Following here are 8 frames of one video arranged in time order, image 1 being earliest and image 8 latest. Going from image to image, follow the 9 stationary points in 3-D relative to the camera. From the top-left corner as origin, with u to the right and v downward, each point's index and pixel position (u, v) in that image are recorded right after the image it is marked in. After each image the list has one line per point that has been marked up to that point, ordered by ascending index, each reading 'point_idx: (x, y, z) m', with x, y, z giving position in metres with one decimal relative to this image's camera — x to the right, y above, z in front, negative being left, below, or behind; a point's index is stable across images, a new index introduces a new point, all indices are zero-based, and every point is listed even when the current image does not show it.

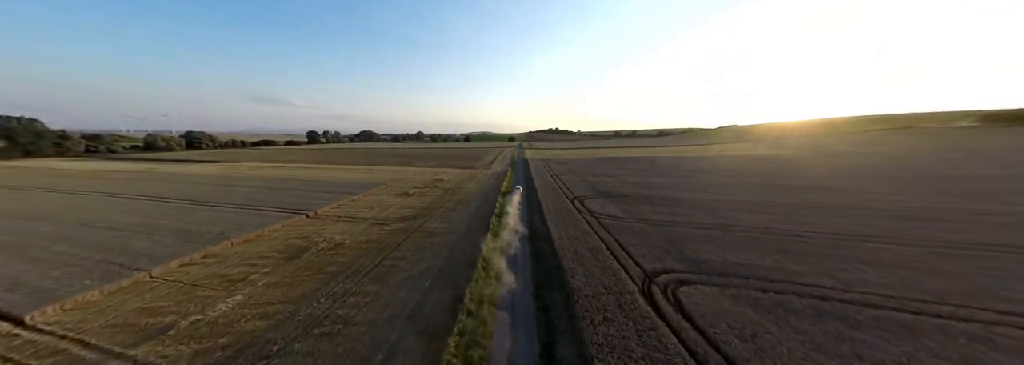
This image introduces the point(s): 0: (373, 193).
0: (-7.2, -1.2, +12.2) m
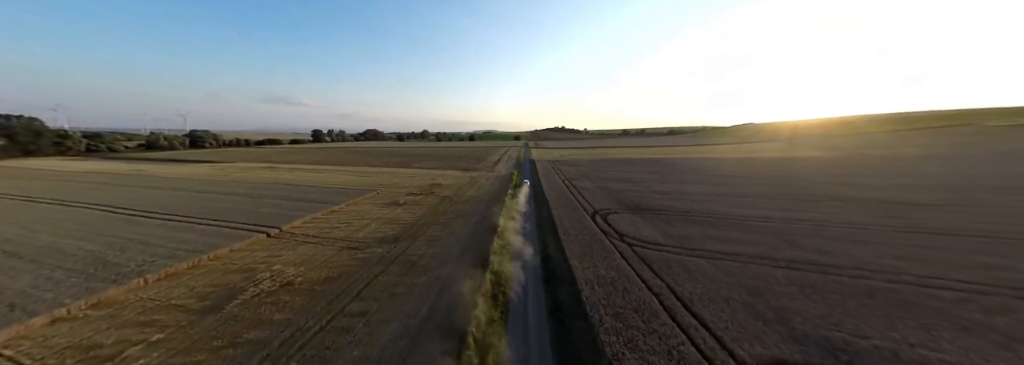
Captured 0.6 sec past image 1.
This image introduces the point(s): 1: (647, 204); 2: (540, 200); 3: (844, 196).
0: (-6.9, -1.5, +10.7) m
1: (+5.5, -1.7, +9.3) m
2: (+1.6, -1.3, +11.5) m
3: (+15.2, -1.3, +10.2) m
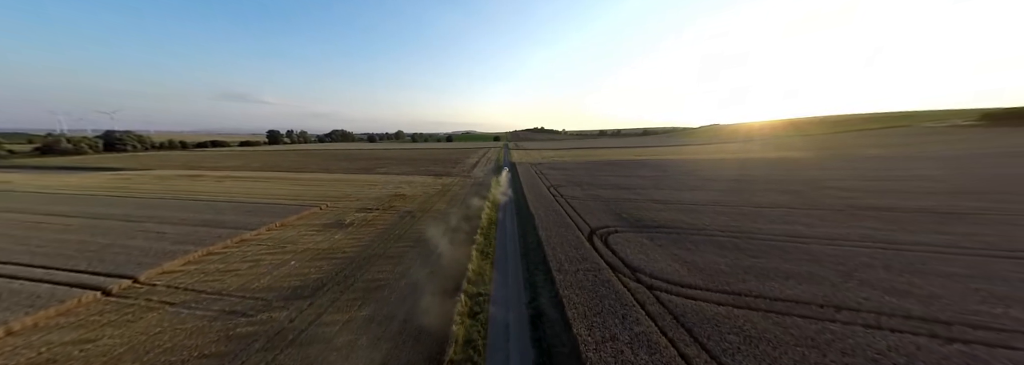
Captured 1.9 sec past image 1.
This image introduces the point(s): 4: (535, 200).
0: (-7.7, -2.1, +8.4) m
1: (+4.7, -2.0, +8.0) m
2: (+0.7, -1.7, +9.9) m
3: (+14.3, -1.4, +9.7) m
4: (+1.3, -1.4, +11.8) m
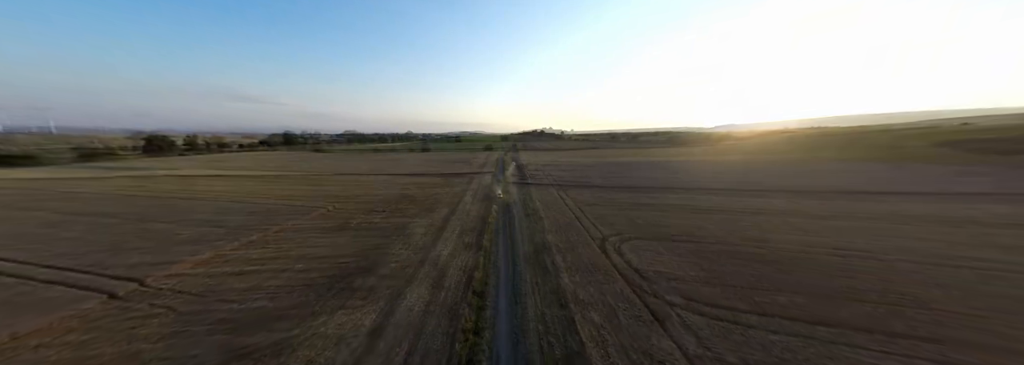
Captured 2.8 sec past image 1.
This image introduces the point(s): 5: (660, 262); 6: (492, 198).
0: (-7.0, -2.9, +7.5) m
1: (+5.4, -3.0, +6.7) m
2: (+1.4, -2.7, +8.7) m
3: (+15.0, -2.6, +8.0) m
4: (+2.1, -2.4, +10.6) m
5: (+5.4, -2.7, +8.3) m
6: (-1.6, -1.1, +17.6) m
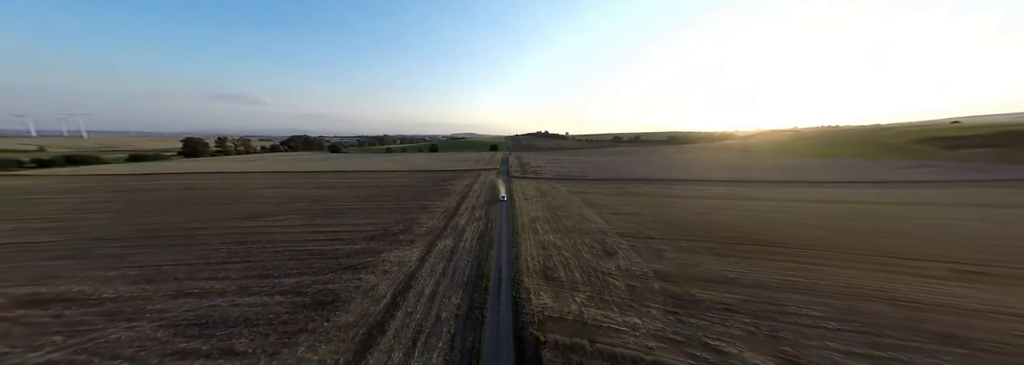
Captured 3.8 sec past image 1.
0: (-7.0, -2.2, +10.5) m
1: (+5.3, -2.3, +9.4) m
2: (+1.4, -1.9, +11.5) m
3: (+15.0, -1.9, +10.5) m
4: (+2.1, -1.7, +13.4) m
5: (+5.4, -2.0, +11.1) m
6: (-1.5, -0.4, +20.5) m
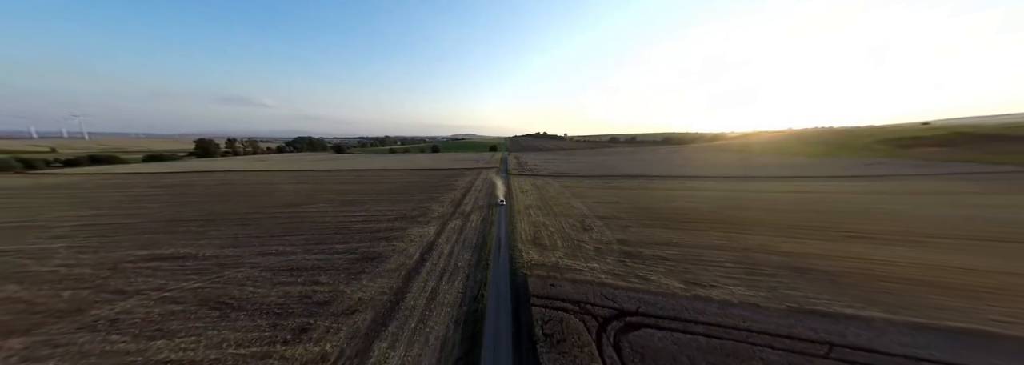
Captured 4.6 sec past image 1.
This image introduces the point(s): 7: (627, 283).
0: (-7.2, -1.8, +12.7) m
1: (+5.2, -1.8, +11.6) m
2: (+1.3, -1.5, +13.7) m
3: (+14.9, -1.4, +12.8) m
4: (+2.0, -1.2, +15.6) m
5: (+5.2, -1.5, +13.3) m
6: (-1.6, 0.0, +22.7) m
7: (+3.3, -2.8, +6.4) m
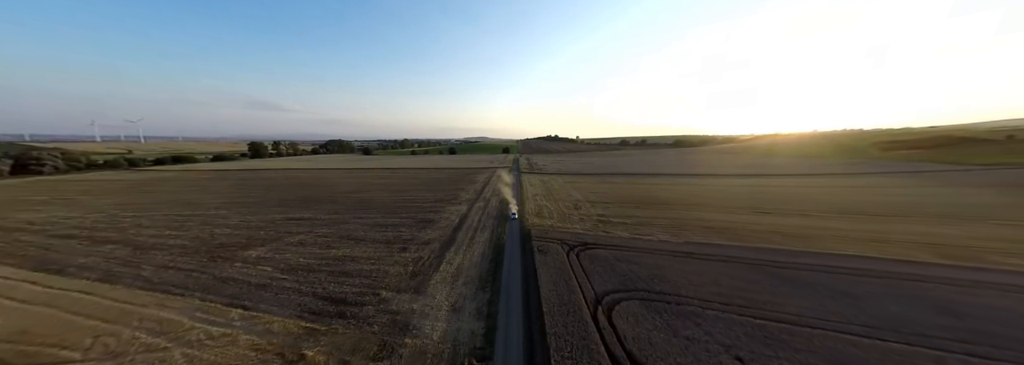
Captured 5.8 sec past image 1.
0: (-6.4, -1.2, +16.9) m
1: (+5.9, -1.3, +15.2) m
2: (+2.1, -1.0, +17.5) m
3: (+15.6, -1.0, +15.9) m
4: (+2.9, -0.8, +19.4) m
5: (+6.0, -1.0, +16.9) m
6: (-0.4, +0.4, +26.6) m
7: (+3.7, -2.3, +10.1) m
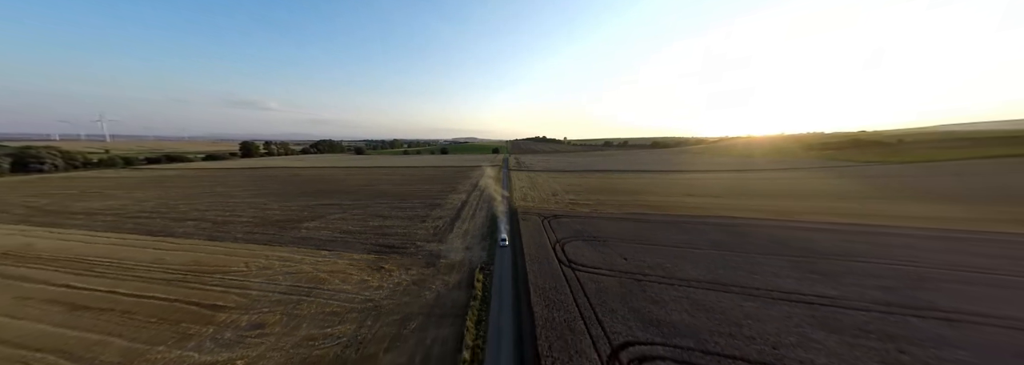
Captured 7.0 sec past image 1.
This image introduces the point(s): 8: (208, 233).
0: (-7.3, -0.6, +20.1) m
1: (+5.1, -0.7, +18.9) m
2: (+1.2, -0.4, +21.0) m
3: (+14.8, -0.4, +20.0) m
4: (+1.9, -0.2, +22.9) m
5: (+5.2, -0.5, +20.6) m
6: (-1.6, +0.9, +30.0) m
7: (+3.2, -1.7, +13.7) m
8: (-14.6, -2.4, +10.6) m
